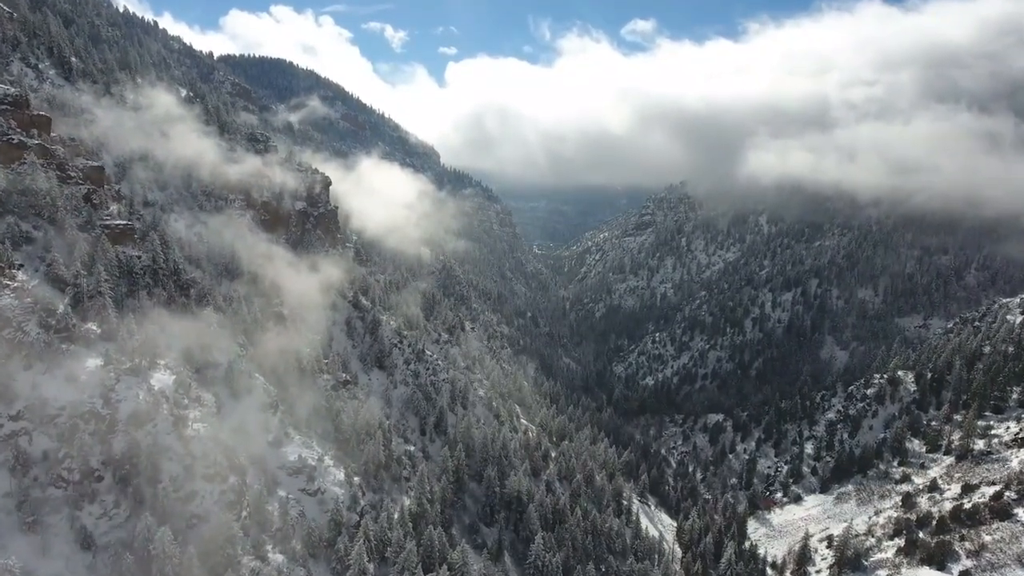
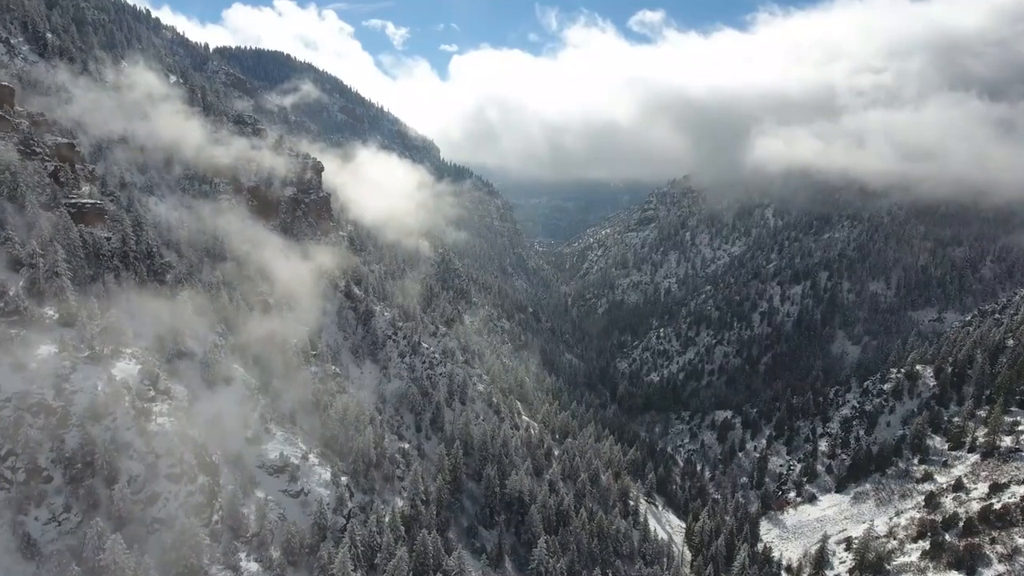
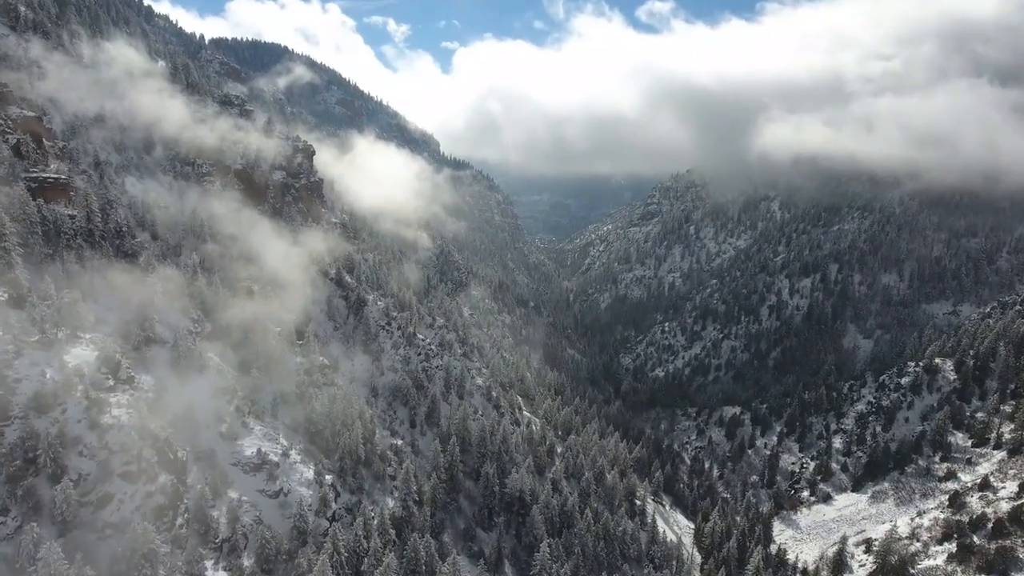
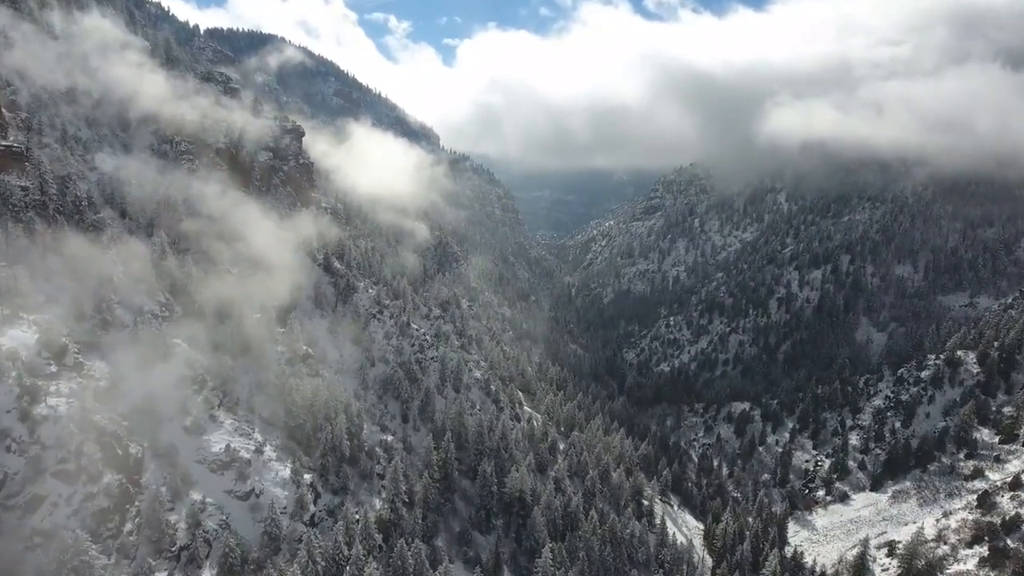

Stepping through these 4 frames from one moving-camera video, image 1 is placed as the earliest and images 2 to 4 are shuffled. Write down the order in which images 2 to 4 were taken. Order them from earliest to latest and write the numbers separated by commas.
2, 3, 4
